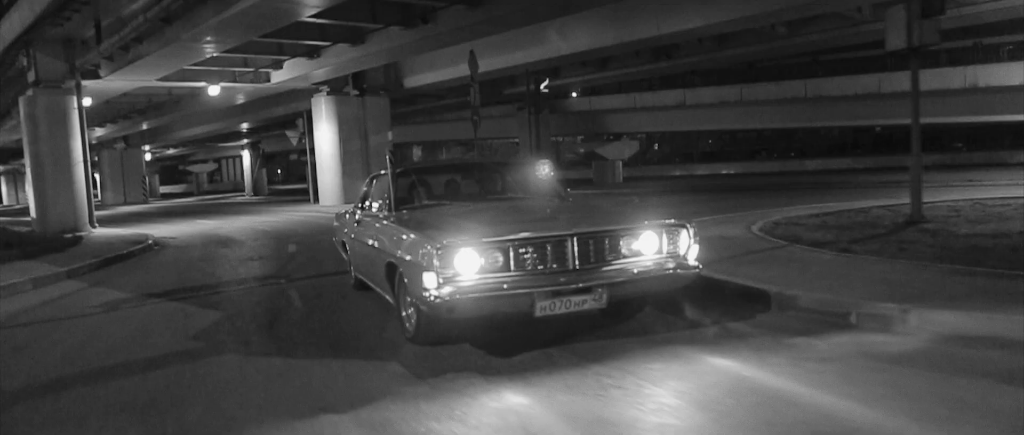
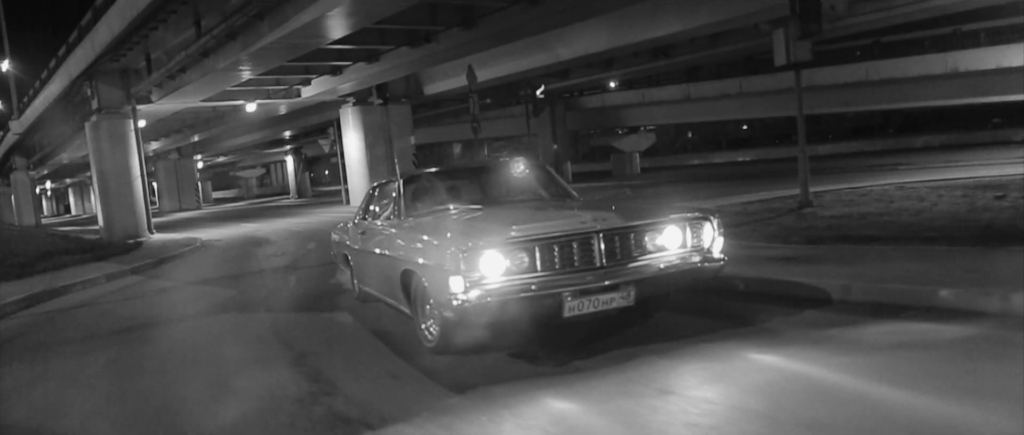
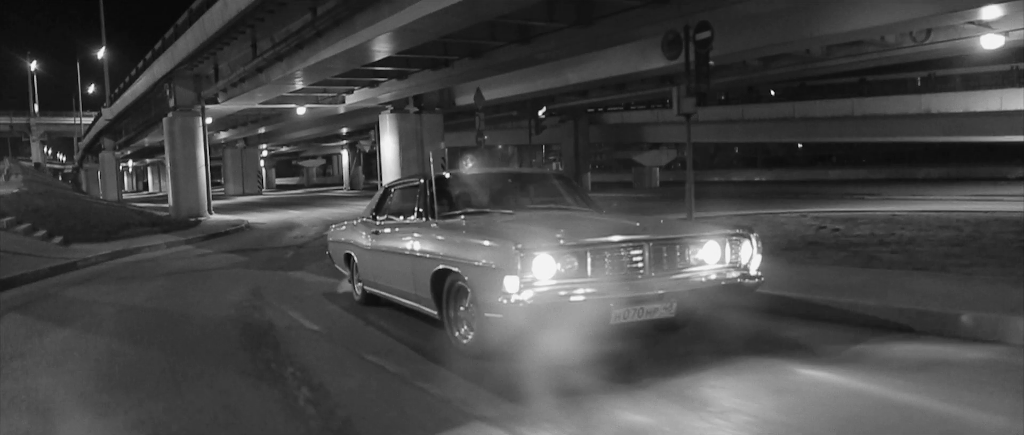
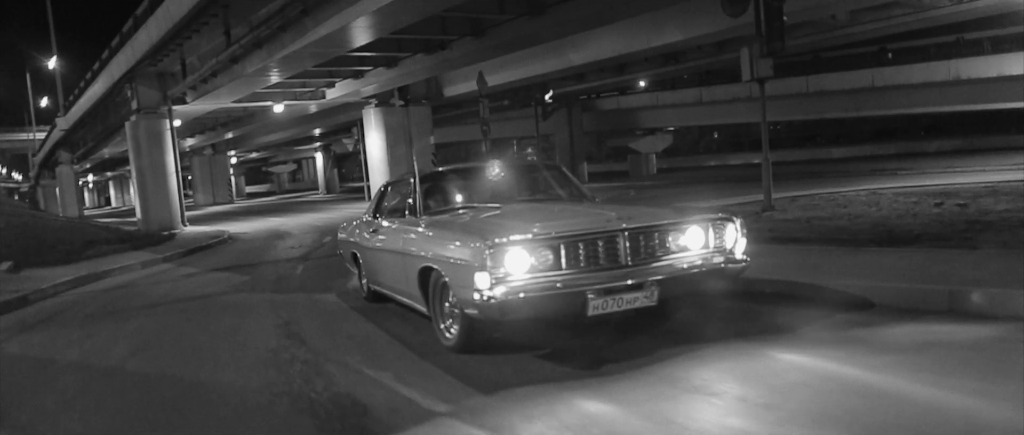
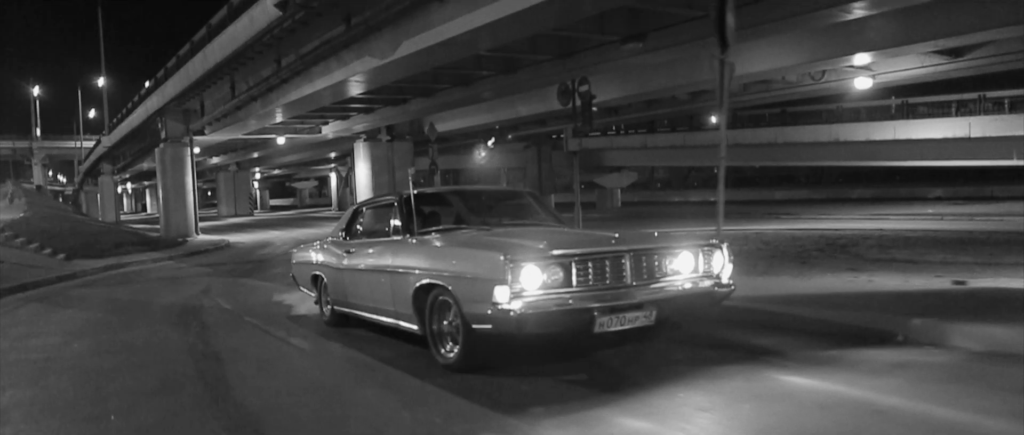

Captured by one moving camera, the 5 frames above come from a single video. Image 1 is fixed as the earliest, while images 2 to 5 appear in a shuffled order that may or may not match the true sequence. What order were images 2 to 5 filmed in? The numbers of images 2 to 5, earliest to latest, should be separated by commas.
2, 4, 3, 5
